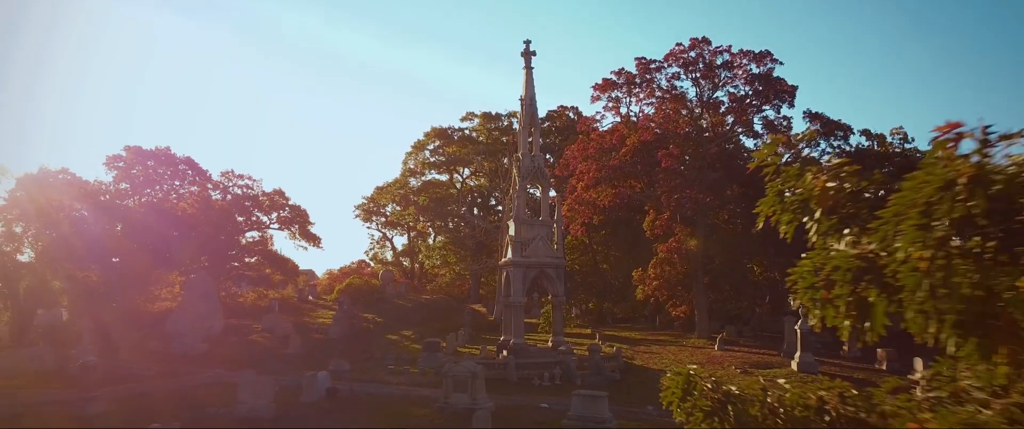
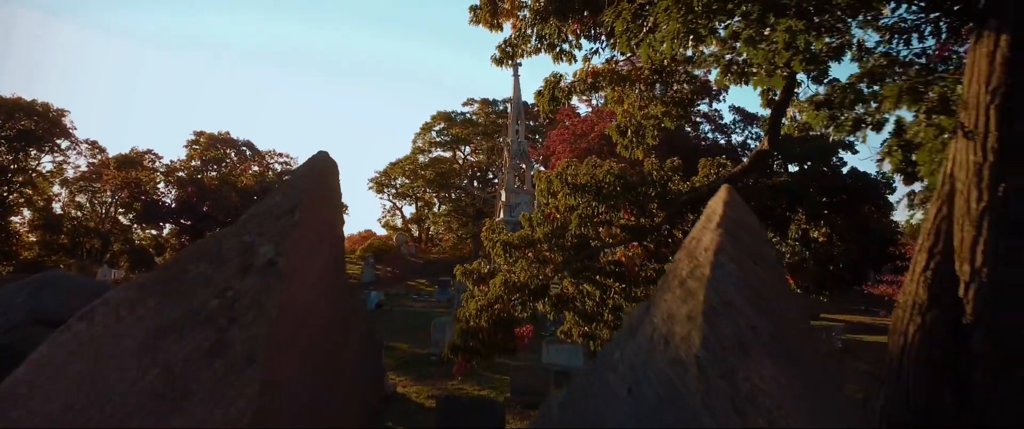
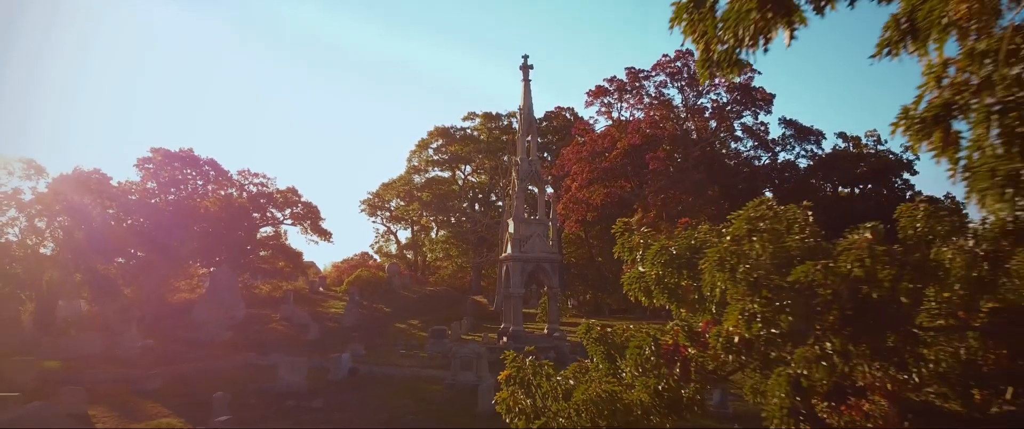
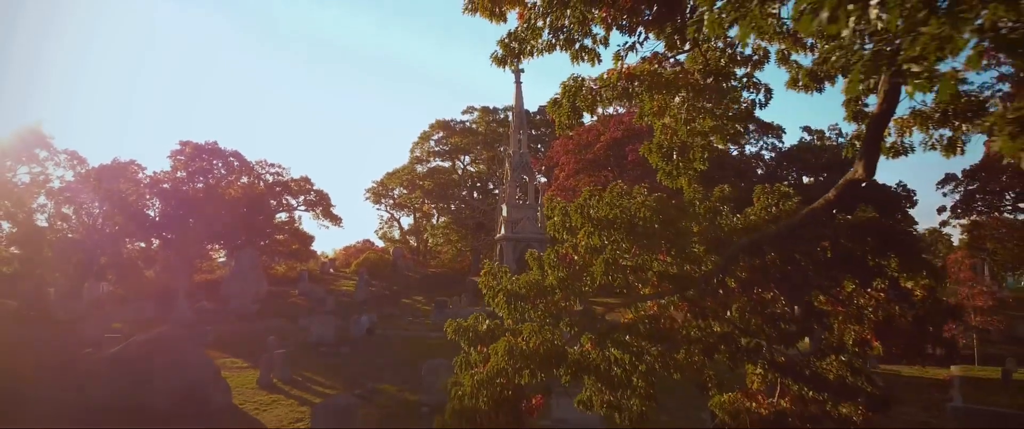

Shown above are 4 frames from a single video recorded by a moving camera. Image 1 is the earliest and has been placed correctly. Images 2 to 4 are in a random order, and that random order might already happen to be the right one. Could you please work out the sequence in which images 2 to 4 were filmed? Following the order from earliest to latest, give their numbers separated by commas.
3, 4, 2
